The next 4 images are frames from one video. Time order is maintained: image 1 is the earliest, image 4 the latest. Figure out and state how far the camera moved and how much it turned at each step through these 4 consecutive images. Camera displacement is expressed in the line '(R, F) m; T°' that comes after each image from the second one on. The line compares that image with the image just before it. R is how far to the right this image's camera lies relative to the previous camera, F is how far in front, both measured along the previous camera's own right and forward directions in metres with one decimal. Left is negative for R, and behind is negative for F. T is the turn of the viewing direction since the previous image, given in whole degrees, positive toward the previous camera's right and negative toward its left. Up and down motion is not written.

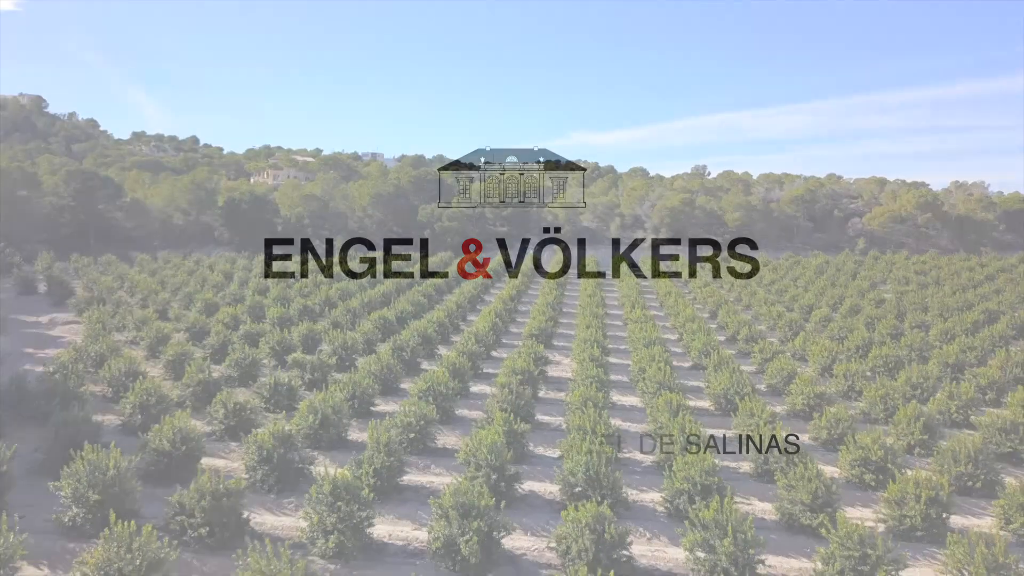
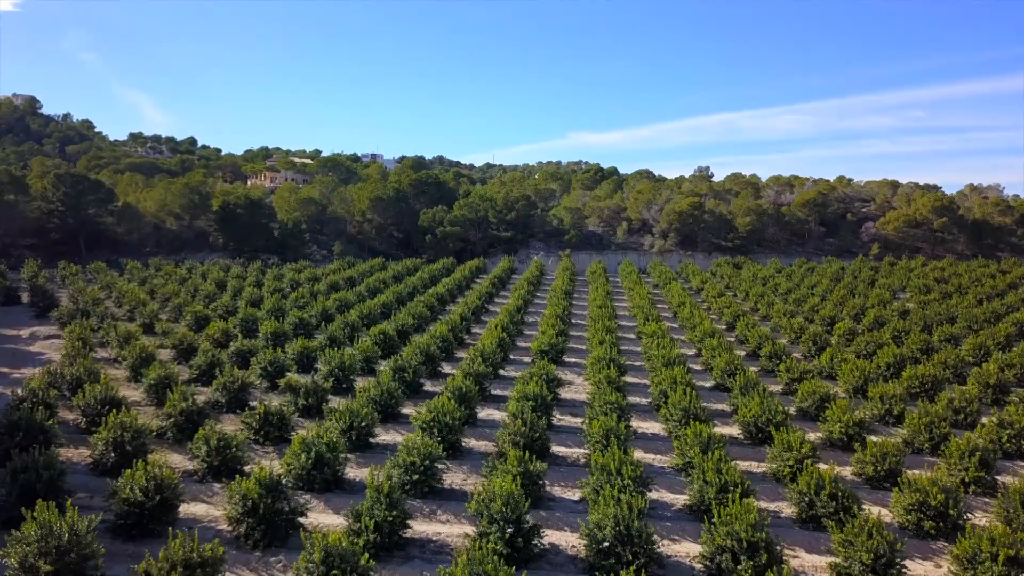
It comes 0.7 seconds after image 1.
(-0.3, +1.7) m; 0°
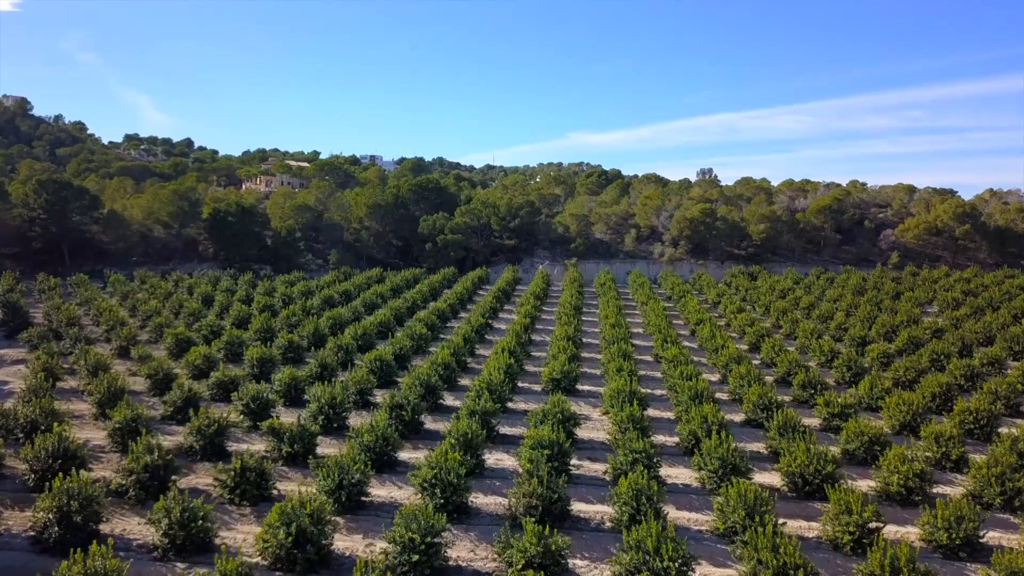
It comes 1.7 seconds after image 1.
(-0.3, +2.3) m; 0°
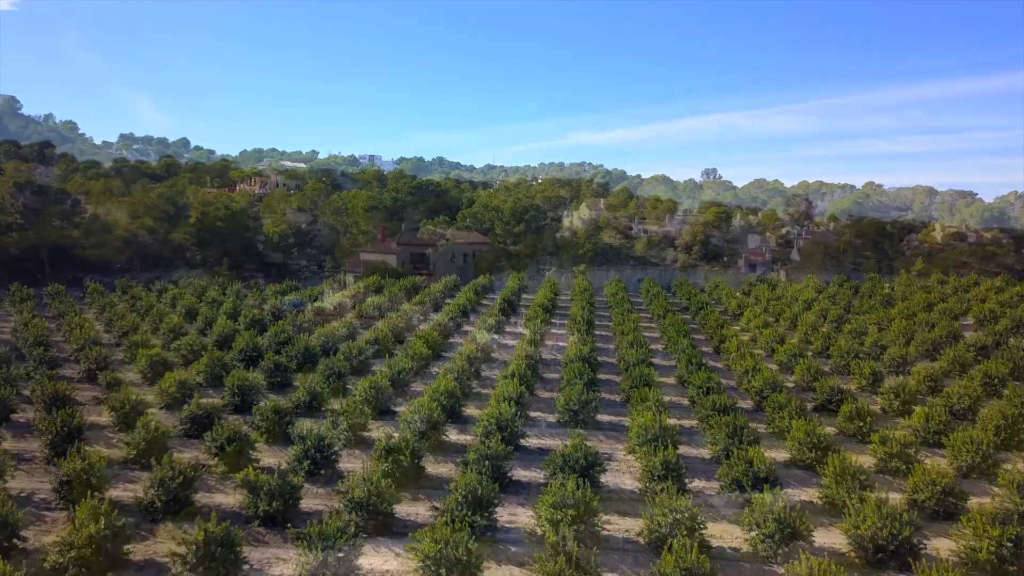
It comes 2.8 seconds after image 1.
(-0.3, +2.6) m; 0°
